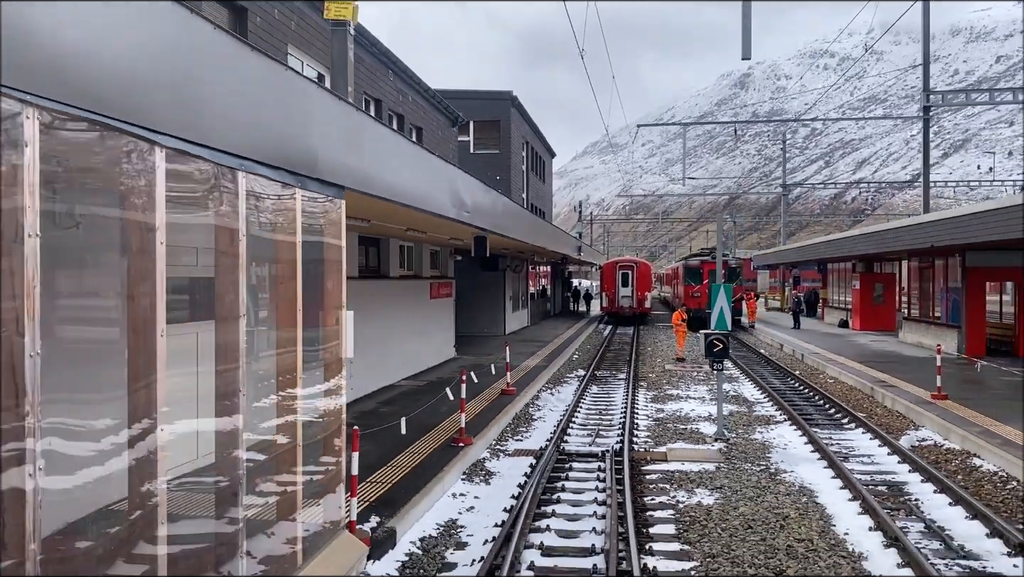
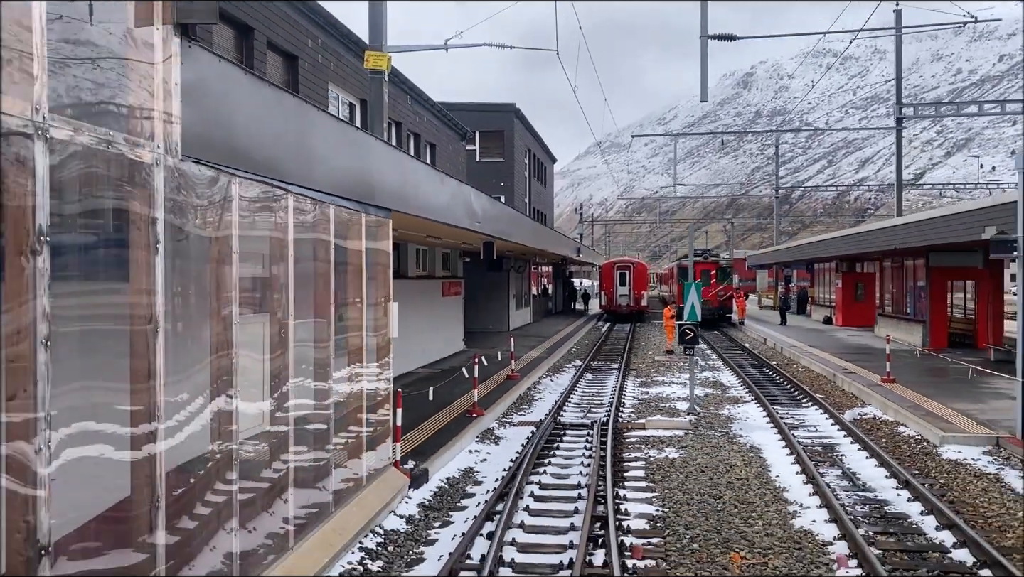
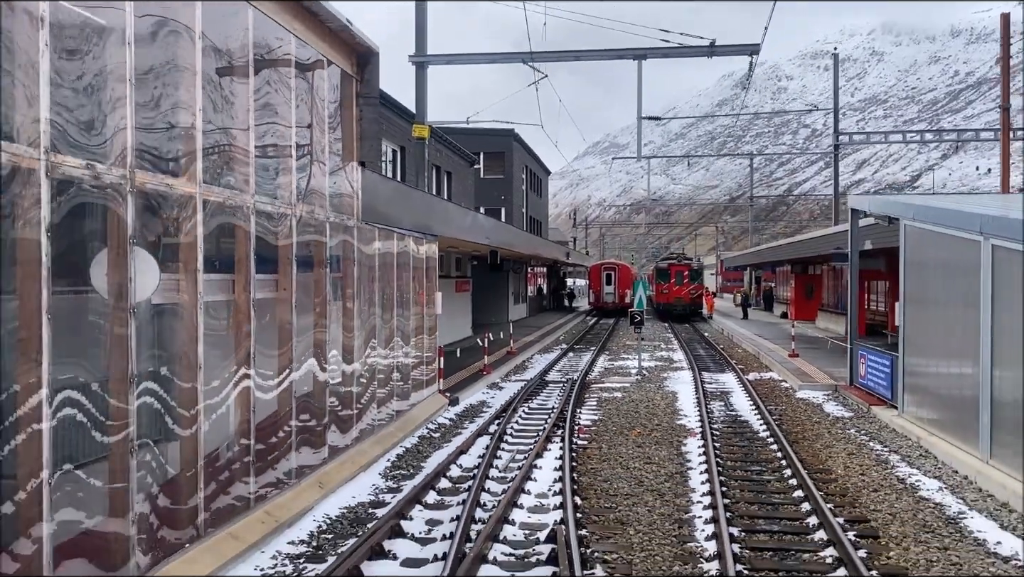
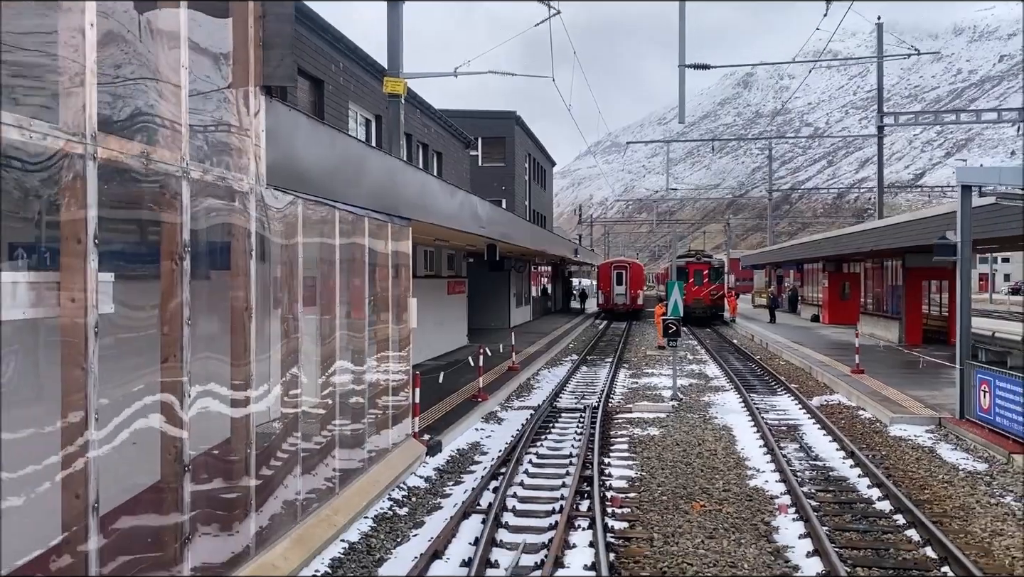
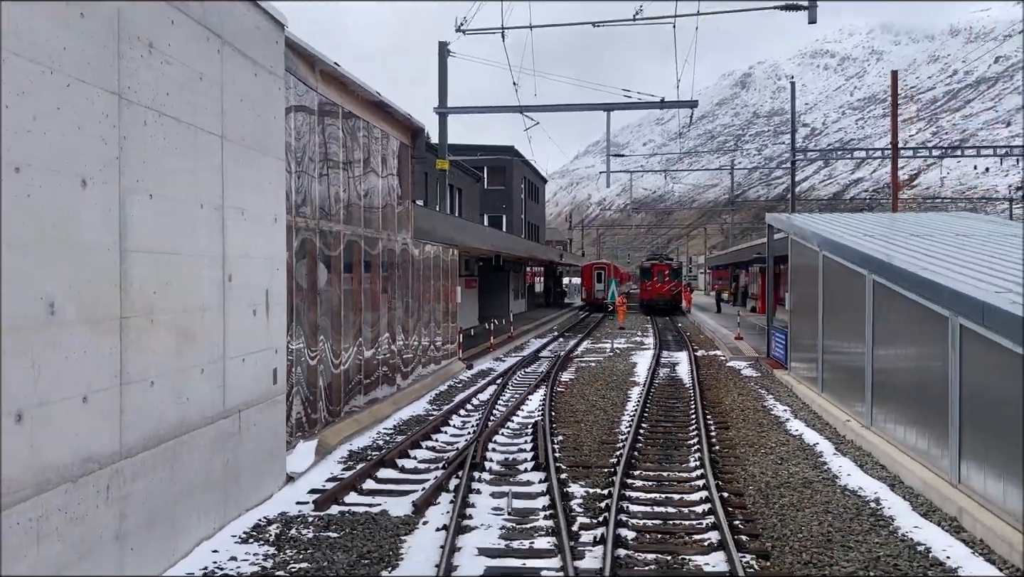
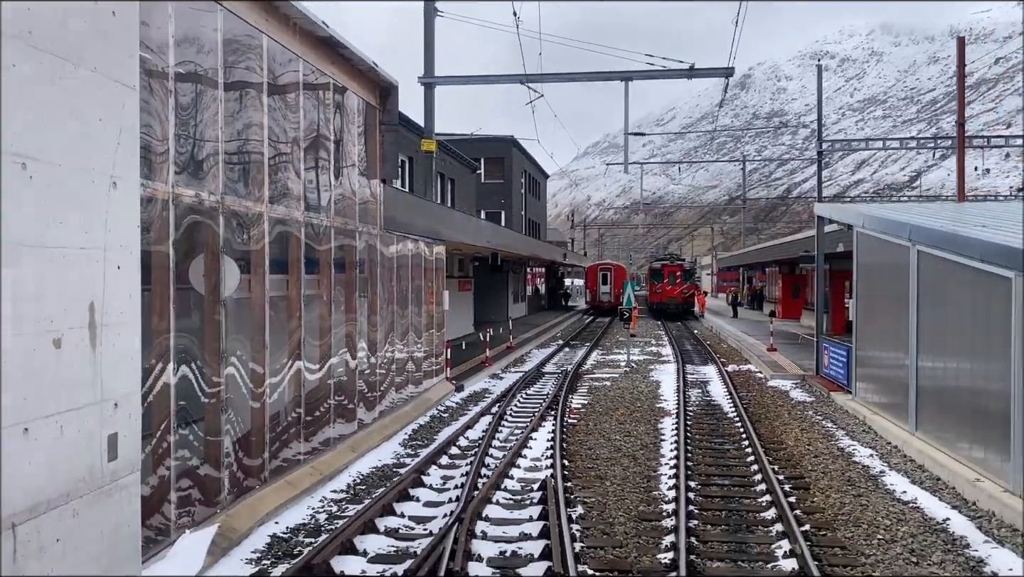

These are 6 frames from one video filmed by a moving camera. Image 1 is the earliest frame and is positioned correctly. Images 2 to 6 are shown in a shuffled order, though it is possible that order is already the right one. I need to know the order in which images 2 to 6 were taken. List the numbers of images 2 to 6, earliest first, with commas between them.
2, 4, 3, 6, 5
